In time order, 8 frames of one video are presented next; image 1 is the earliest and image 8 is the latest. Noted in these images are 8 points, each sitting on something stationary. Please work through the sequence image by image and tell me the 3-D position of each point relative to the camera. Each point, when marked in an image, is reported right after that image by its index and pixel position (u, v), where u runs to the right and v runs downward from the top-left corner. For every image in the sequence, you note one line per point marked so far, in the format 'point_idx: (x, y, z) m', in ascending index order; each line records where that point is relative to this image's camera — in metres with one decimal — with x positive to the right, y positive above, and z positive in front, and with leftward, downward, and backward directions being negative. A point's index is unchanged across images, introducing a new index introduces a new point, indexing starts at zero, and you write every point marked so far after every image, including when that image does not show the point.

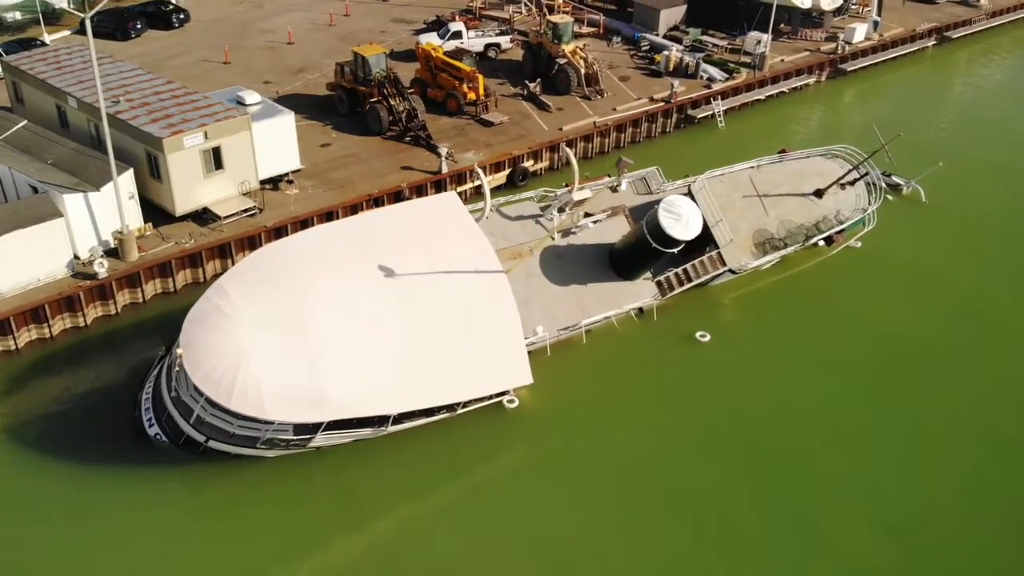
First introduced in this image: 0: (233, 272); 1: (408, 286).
0: (-5.9, +0.3, +16.6) m
1: (-2.4, 0.0, +17.0) m
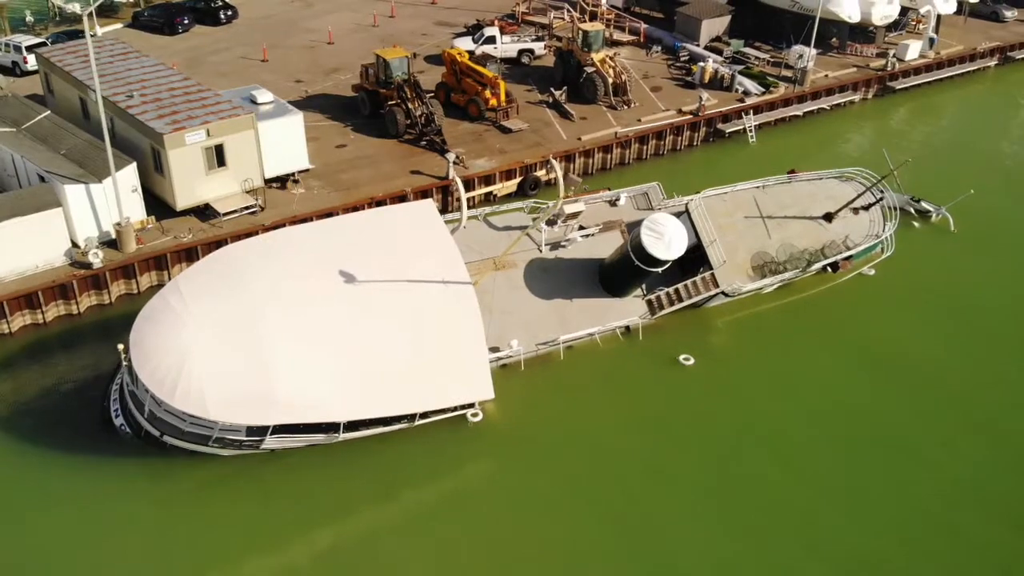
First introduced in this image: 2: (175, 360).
0: (-6.7, +0.3, +16.7) m
1: (-3.2, -0.1, +16.9) m
2: (-6.3, -1.3, +15.1) m
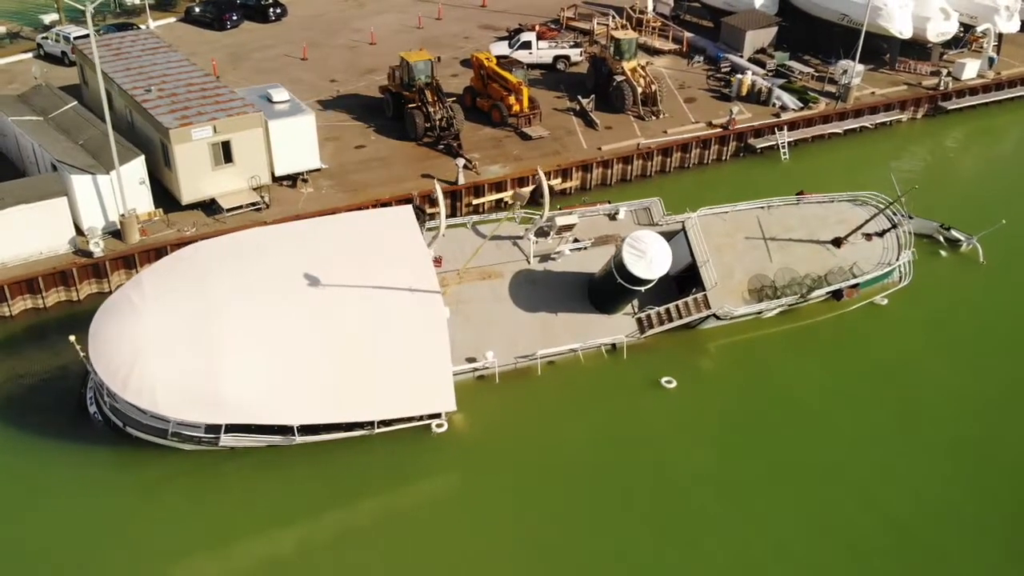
0: (-7.4, +0.4, +17.0) m
1: (-3.9, -0.2, +16.9) m
2: (-7.2, -1.2, +15.3) m
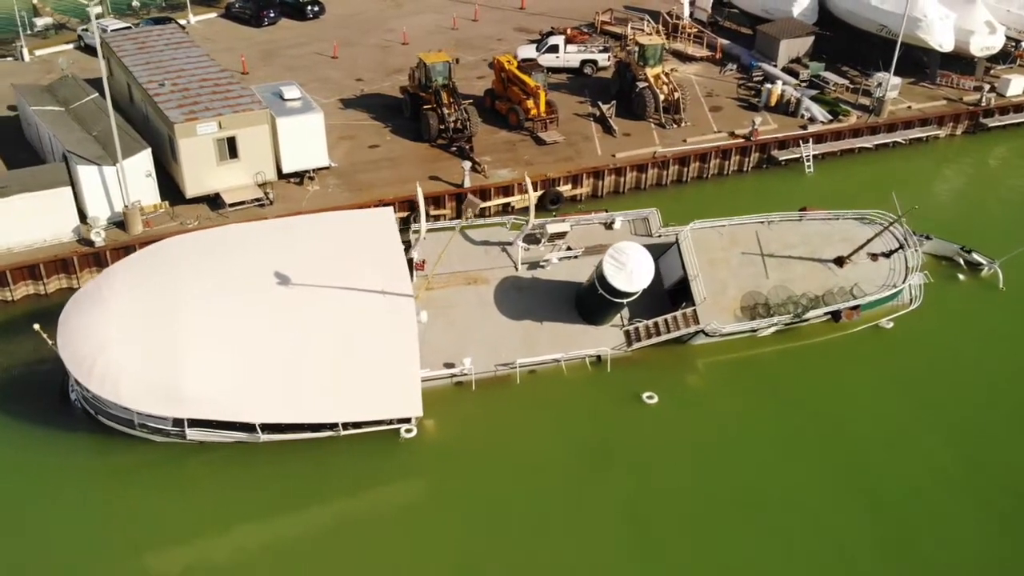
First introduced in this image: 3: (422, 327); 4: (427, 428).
0: (-7.9, +0.6, +17.2) m
1: (-4.5, -0.2, +16.9) m
2: (-8.0, -1.0, +15.5) m
3: (-2.3, -1.0, +20.0) m
4: (-2.0, -3.2, +18.9) m
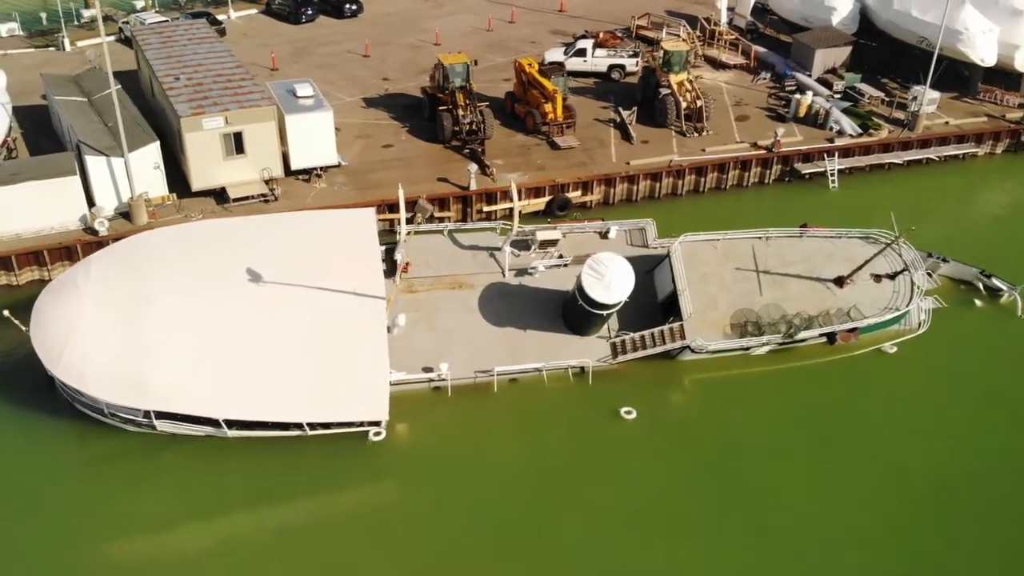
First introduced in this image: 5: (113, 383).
0: (-8.4, +0.8, +17.5) m
1: (-5.0, -0.1, +16.9) m
2: (-8.7, -0.8, +15.8) m
3: (-2.7, -1.1, +20.0) m
4: (-2.6, -3.3, +18.8) m
5: (-7.5, -1.8, +15.6) m
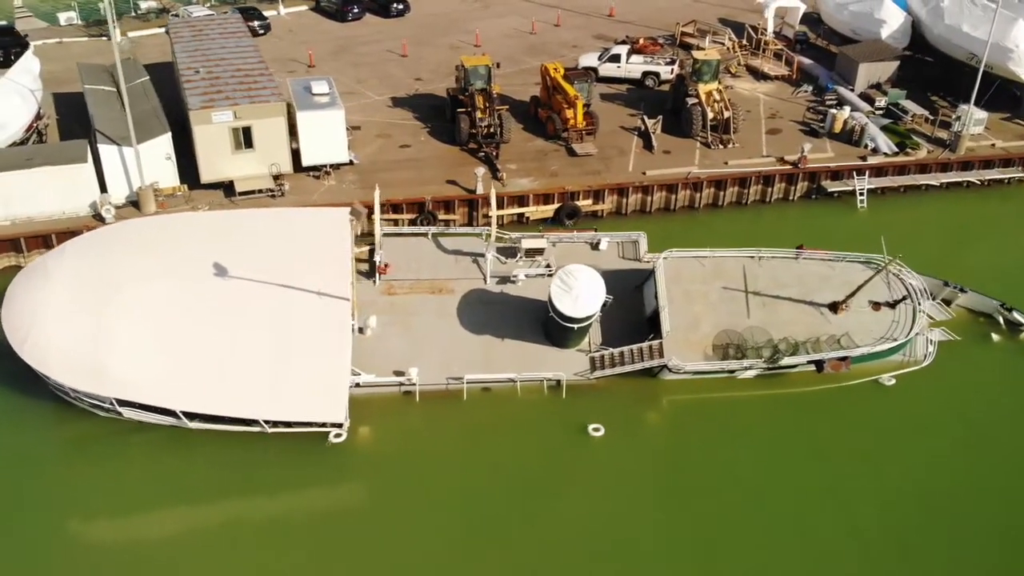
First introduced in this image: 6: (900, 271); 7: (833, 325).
0: (-9.1, +1.1, +17.9) m
1: (-5.8, 0.0, +17.0) m
2: (-9.5, -0.5, +16.2) m
3: (-3.2, -1.1, +19.9) m
4: (-3.4, -3.3, +18.7) m
5: (-8.5, -1.6, +15.9) m
6: (+9.3, +0.3, +19.3) m
7: (+7.6, -0.9, +19.3) m
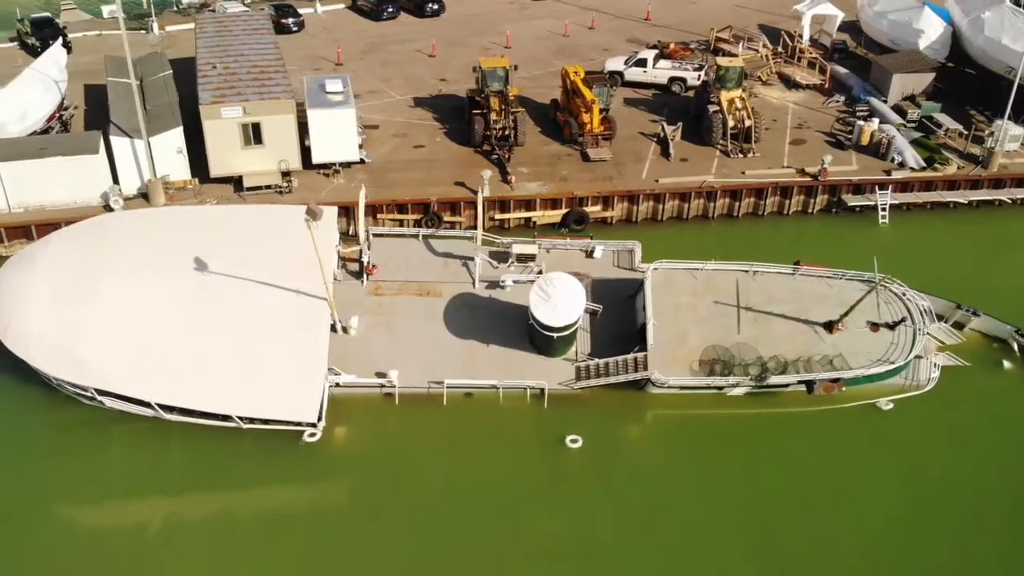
0: (-9.4, +1.3, +18.2) m
1: (-6.2, +0.1, +17.2) m
2: (-10.0, -0.3, +16.6) m
3: (-3.6, -1.1, +19.9) m
4: (-3.9, -3.3, +18.7) m
5: (-9.0, -1.4, +16.2) m
6: (+8.9, -0.1, +18.5) m
7: (+7.2, -1.3, +18.6) m
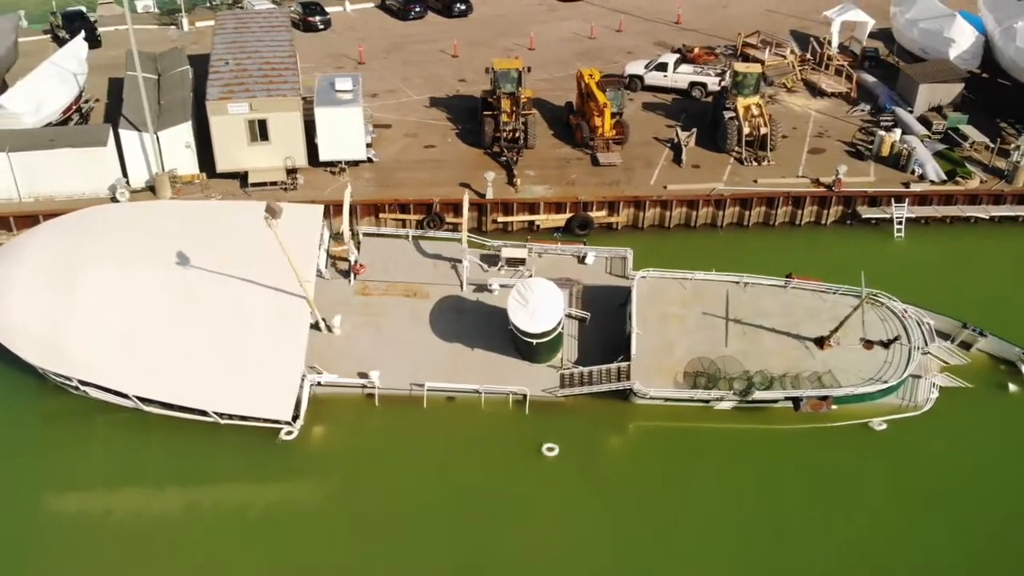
0: (-9.7, +1.5, +18.5) m
1: (-6.6, +0.2, +17.3) m
2: (-10.4, -0.1, +16.9) m
3: (-3.9, -1.1, +19.9) m
4: (-4.3, -3.3, +18.7) m
5: (-9.5, -1.2, +16.5) m
6: (+8.6, -0.5, +18.0) m
7: (+6.8, -1.6, +18.1) m
